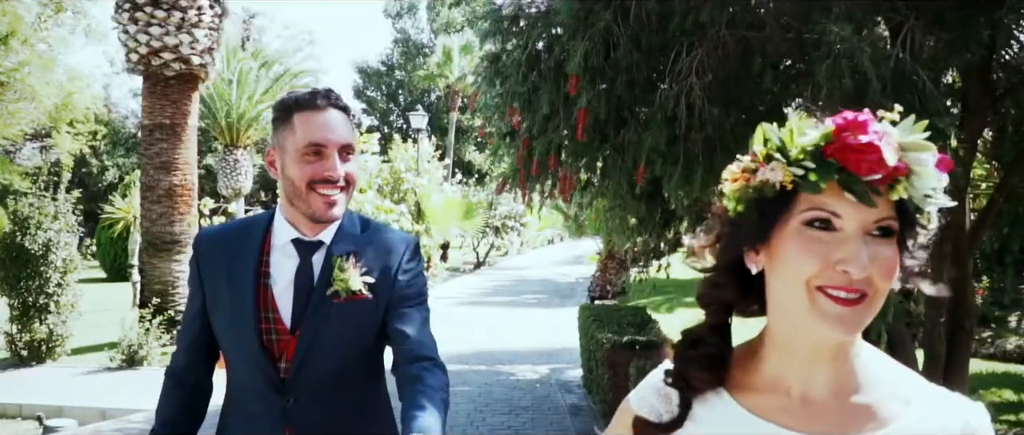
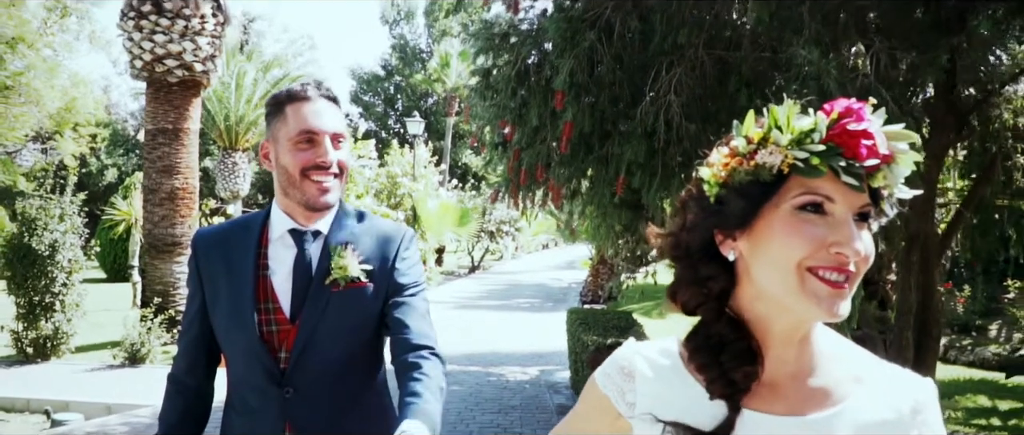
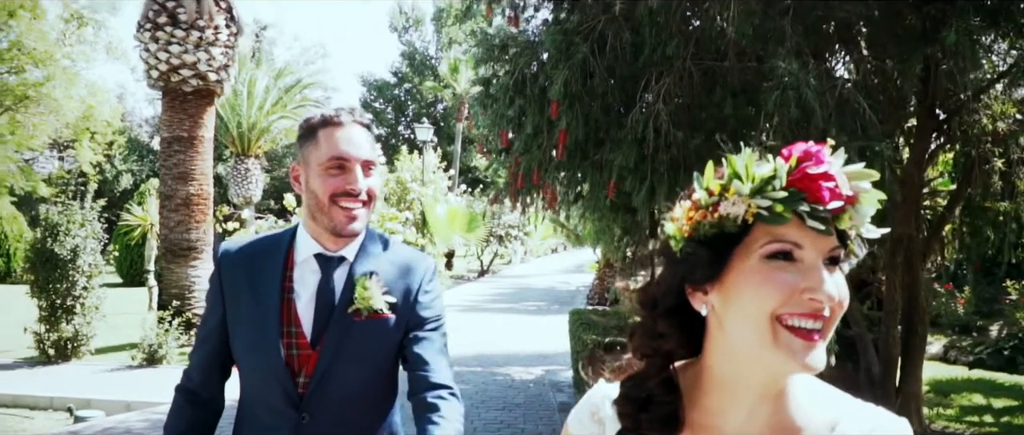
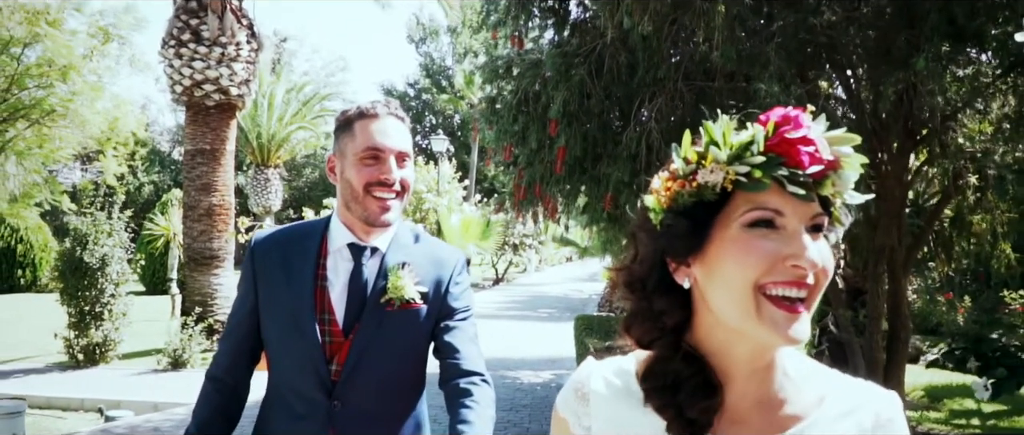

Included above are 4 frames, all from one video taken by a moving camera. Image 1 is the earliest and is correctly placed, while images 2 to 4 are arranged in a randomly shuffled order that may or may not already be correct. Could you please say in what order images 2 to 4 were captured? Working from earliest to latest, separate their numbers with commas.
2, 3, 4
